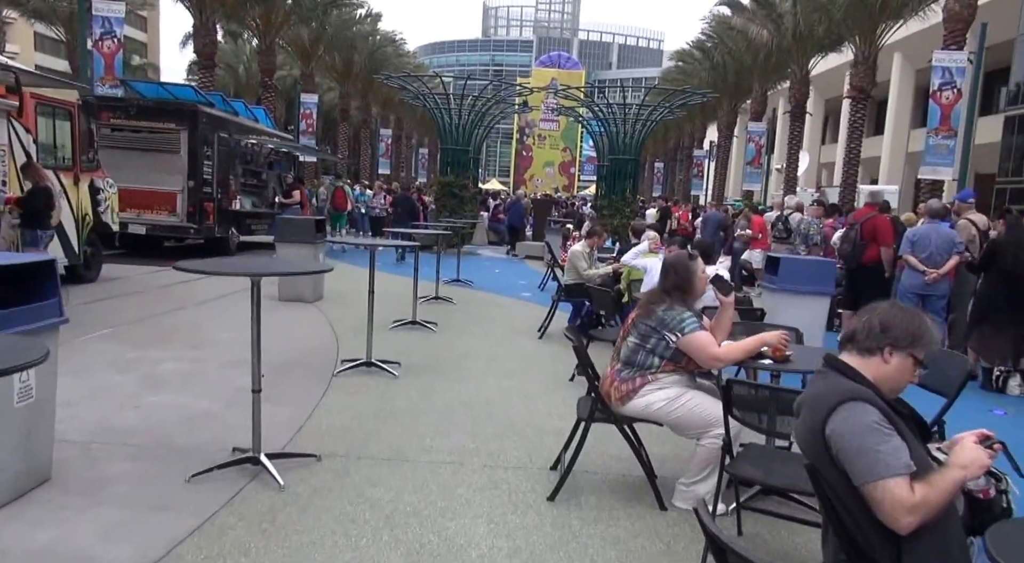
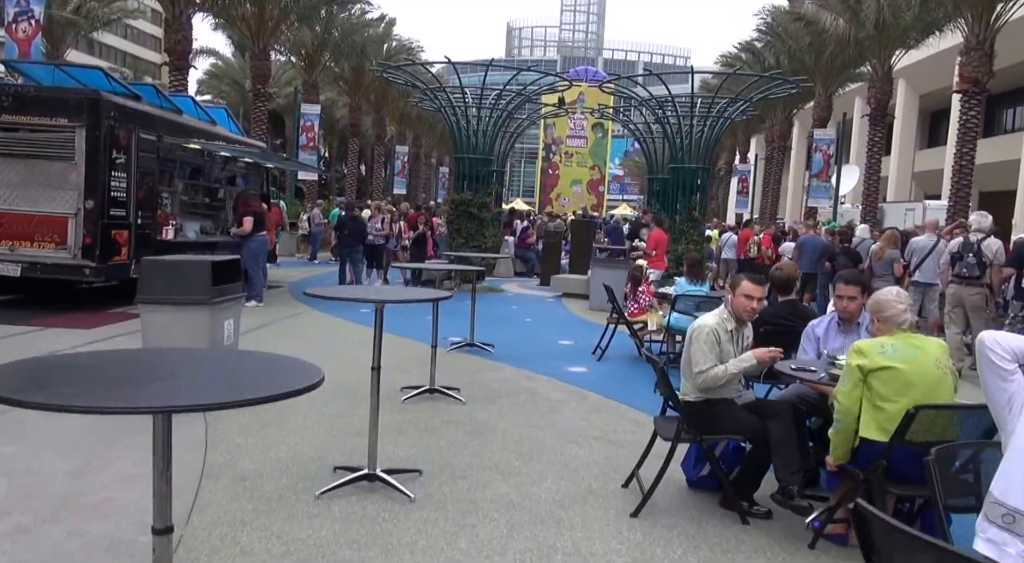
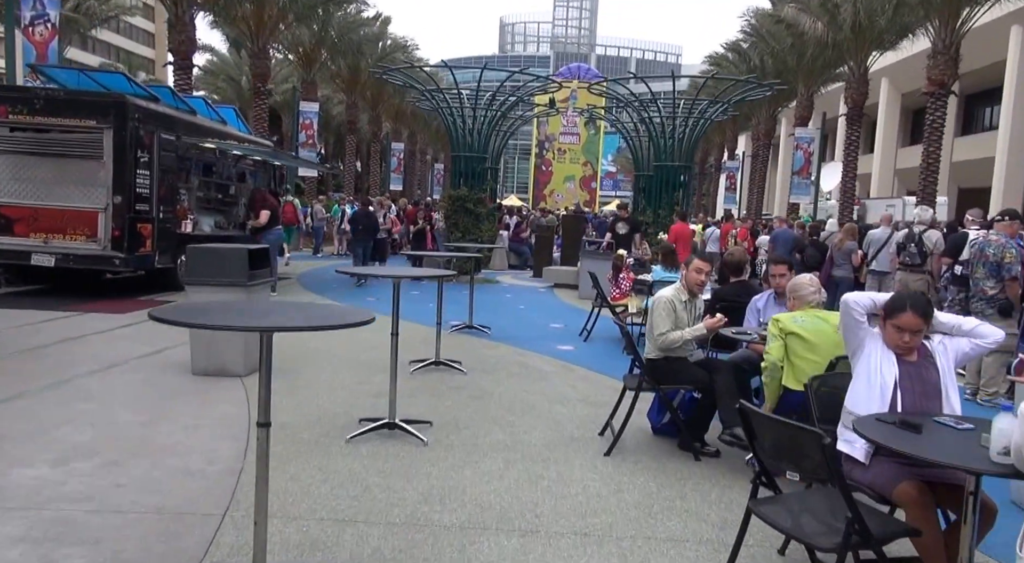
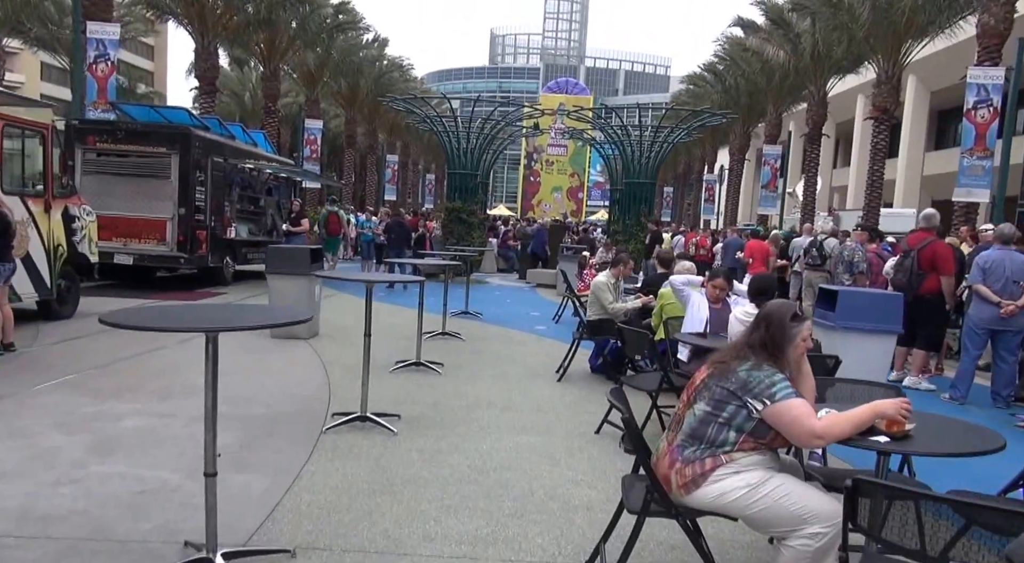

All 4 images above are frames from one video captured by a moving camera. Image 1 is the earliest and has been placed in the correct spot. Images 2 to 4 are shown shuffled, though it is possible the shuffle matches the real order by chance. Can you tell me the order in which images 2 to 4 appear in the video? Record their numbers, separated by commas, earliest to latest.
4, 3, 2
